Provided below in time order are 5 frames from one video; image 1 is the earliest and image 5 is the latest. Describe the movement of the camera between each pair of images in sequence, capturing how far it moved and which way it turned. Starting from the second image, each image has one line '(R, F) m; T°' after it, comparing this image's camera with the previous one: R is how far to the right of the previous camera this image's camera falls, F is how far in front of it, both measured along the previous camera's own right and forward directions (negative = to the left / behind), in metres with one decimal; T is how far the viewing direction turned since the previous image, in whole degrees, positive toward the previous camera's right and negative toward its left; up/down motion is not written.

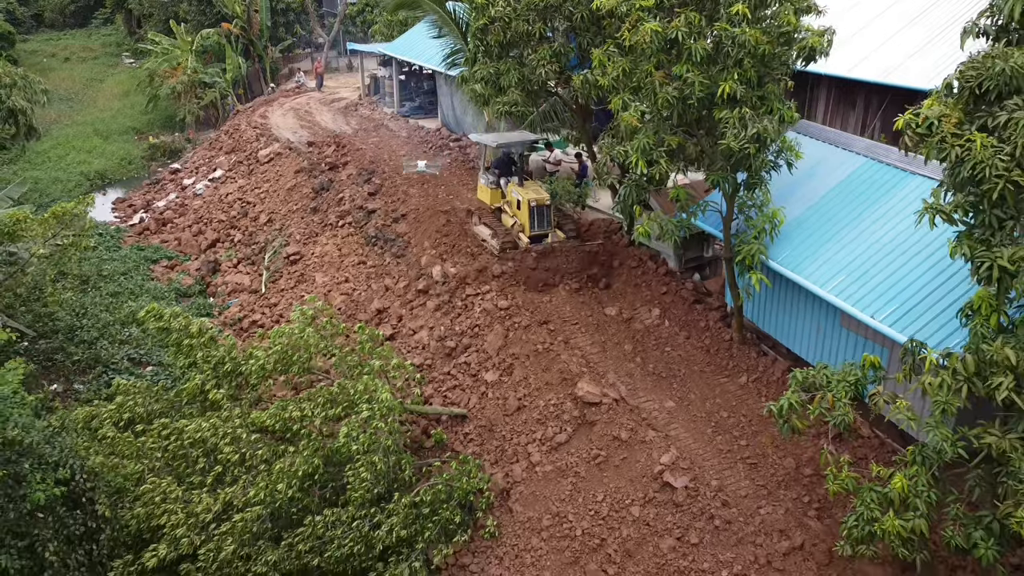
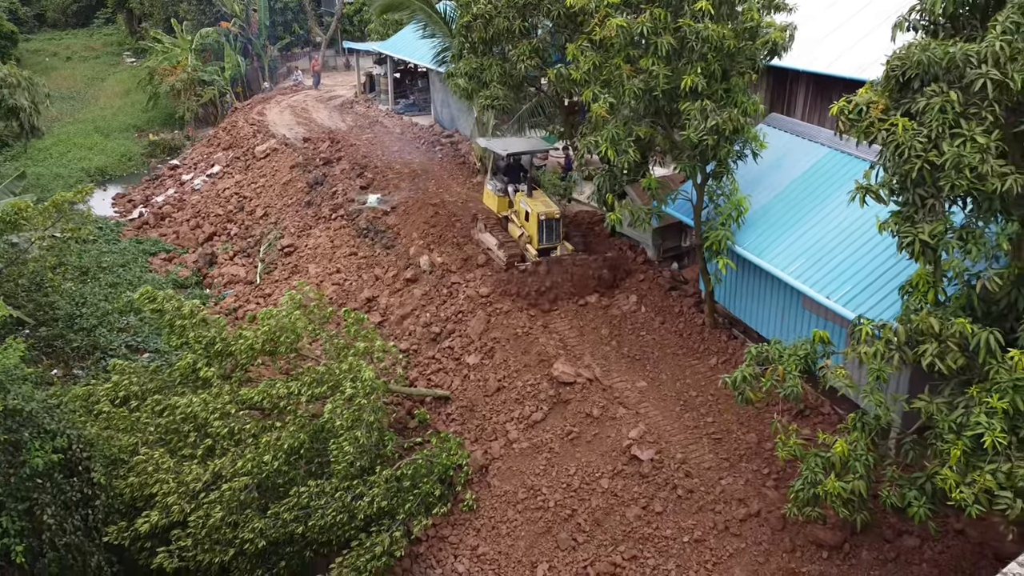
(+0.3, -0.4) m; 0°
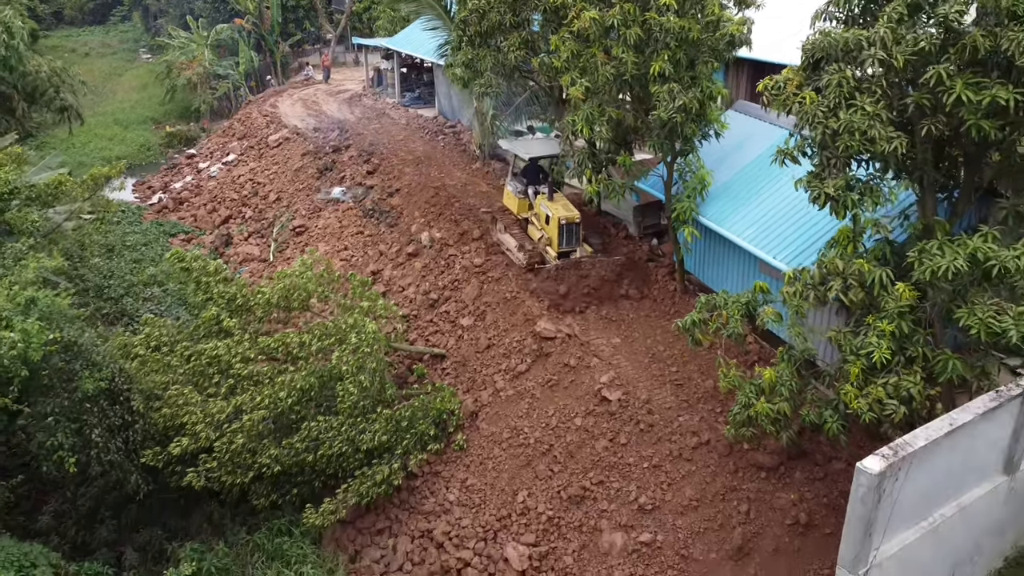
(+0.3, -1.2) m; -1°
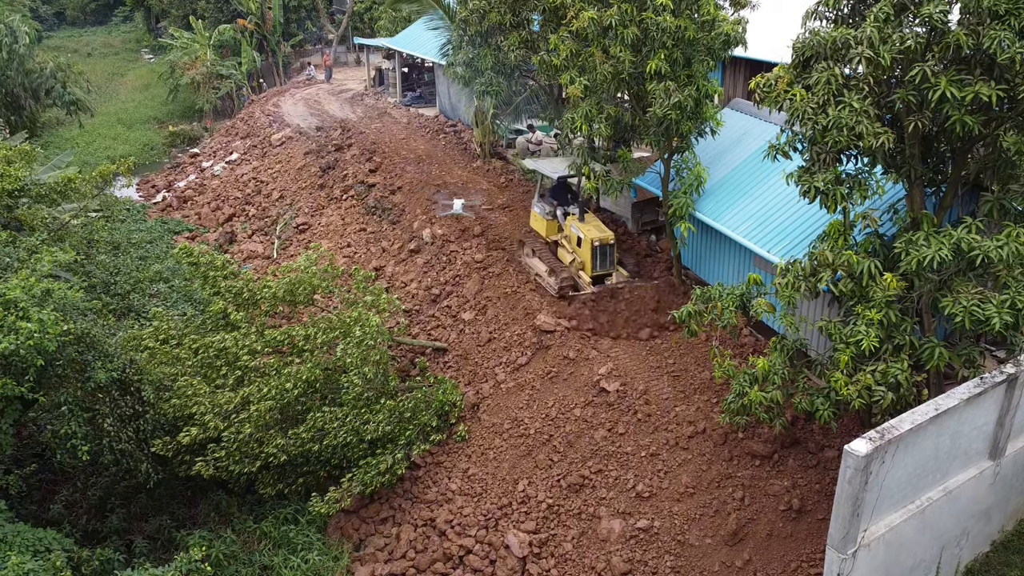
(0.0, -0.2) m; 0°
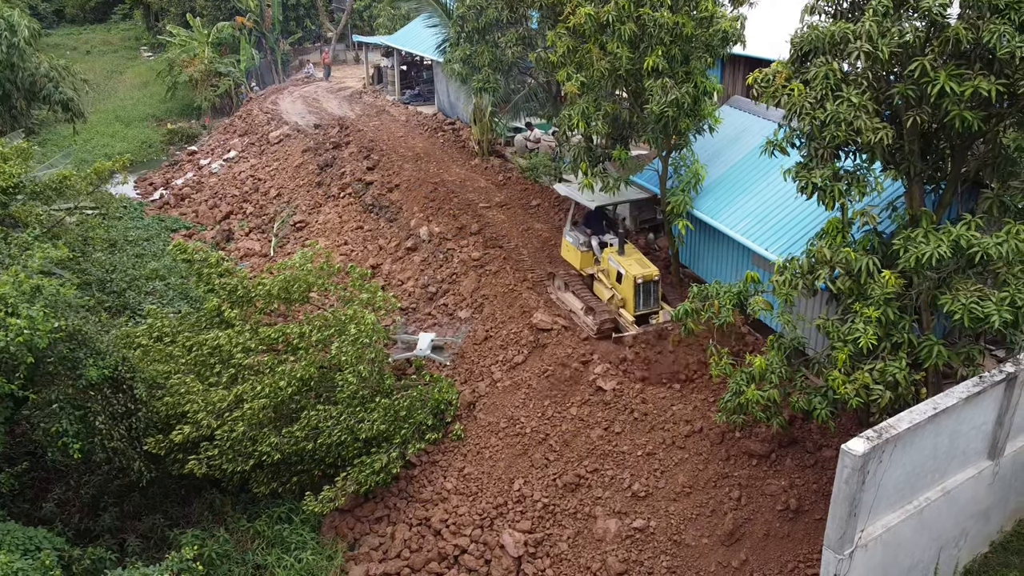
(+0.1, +0.1) m; 0°
